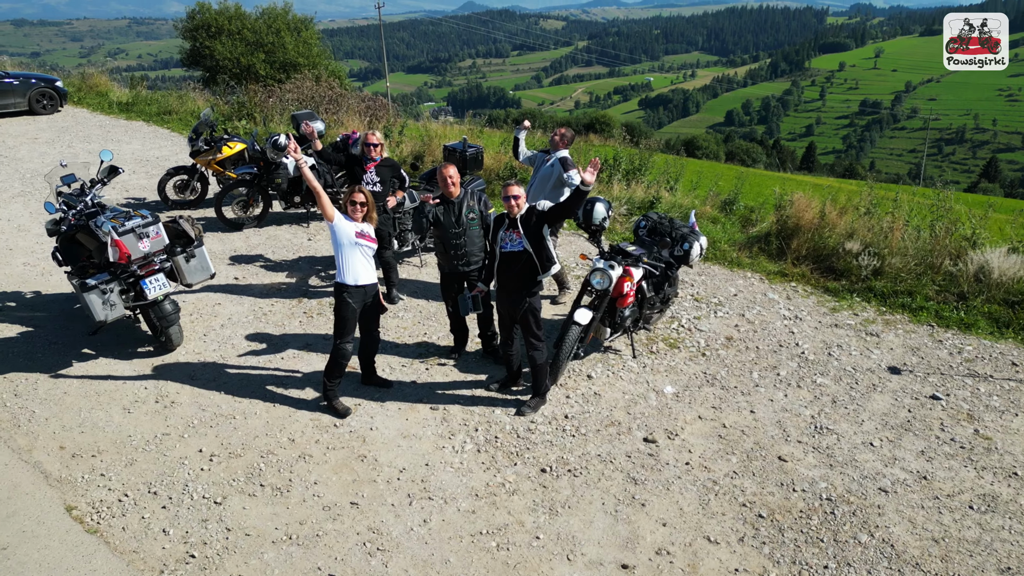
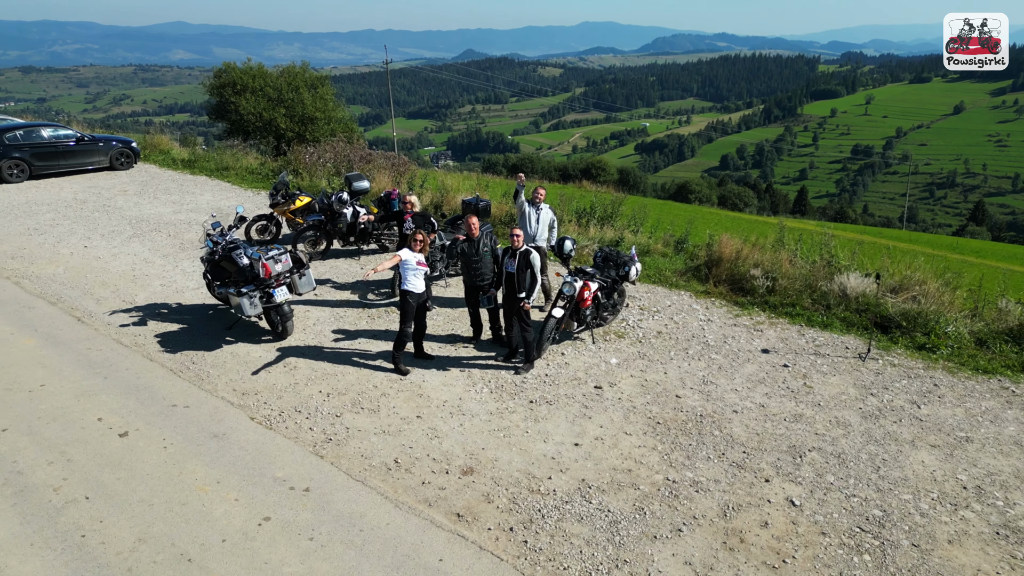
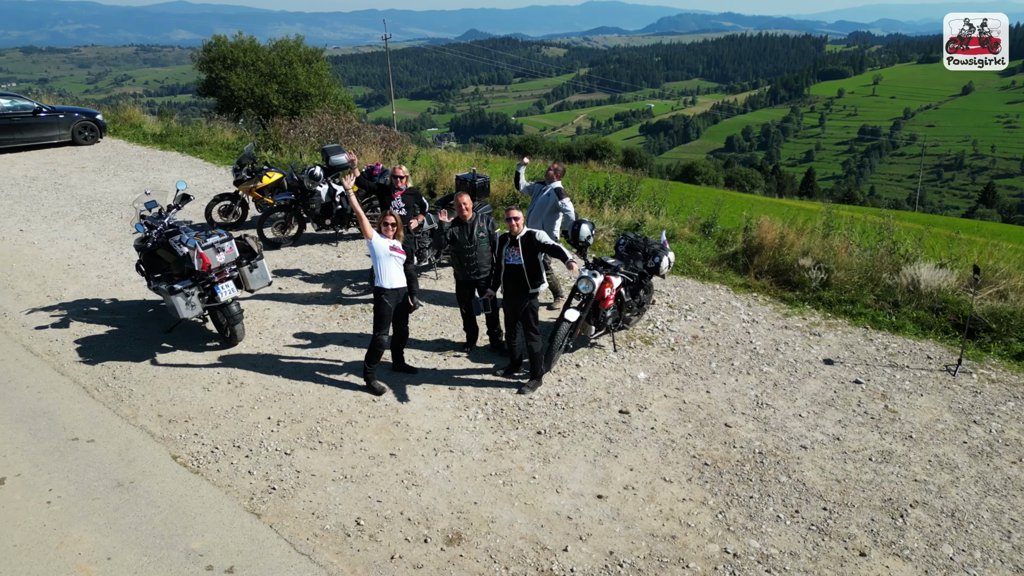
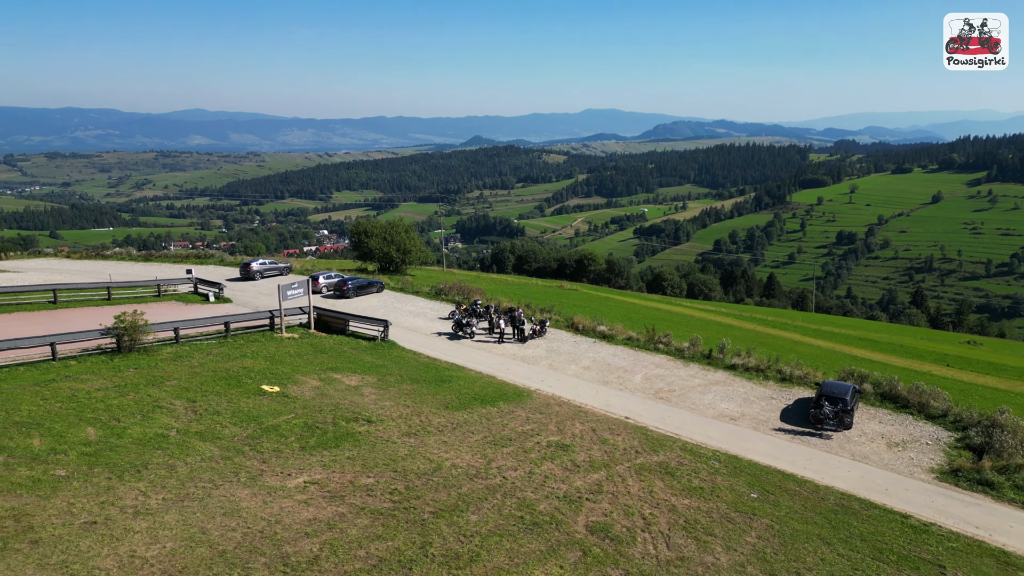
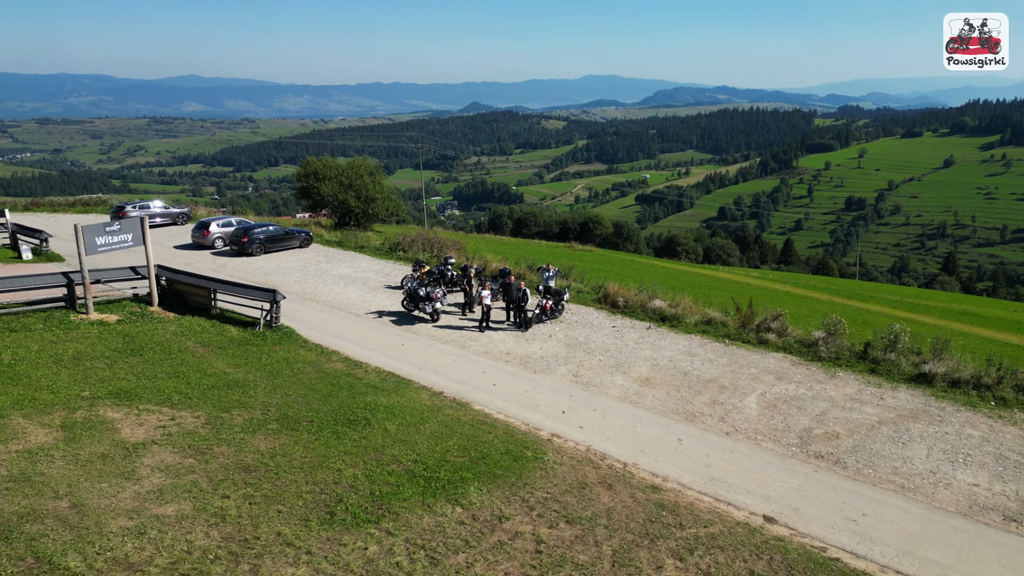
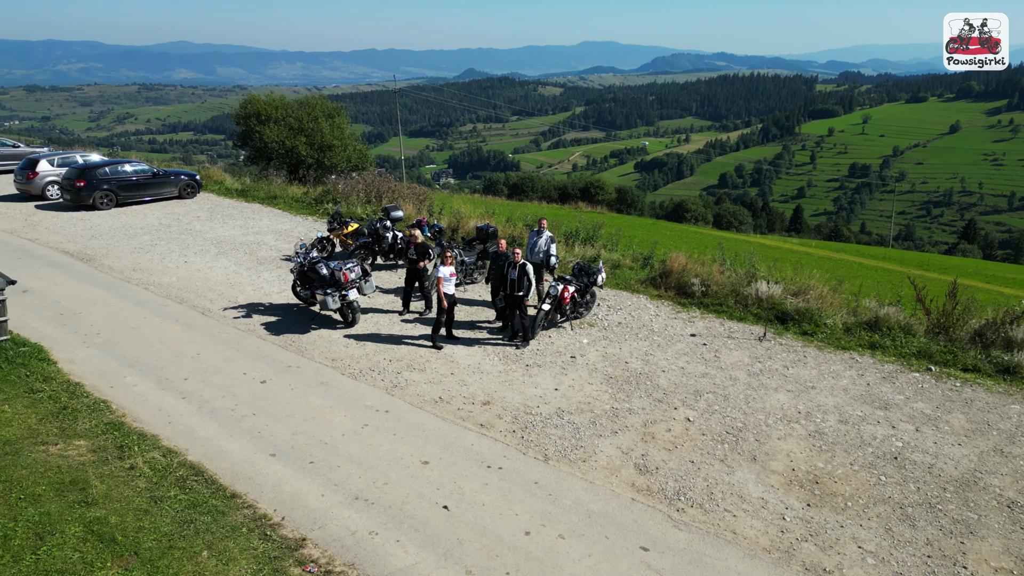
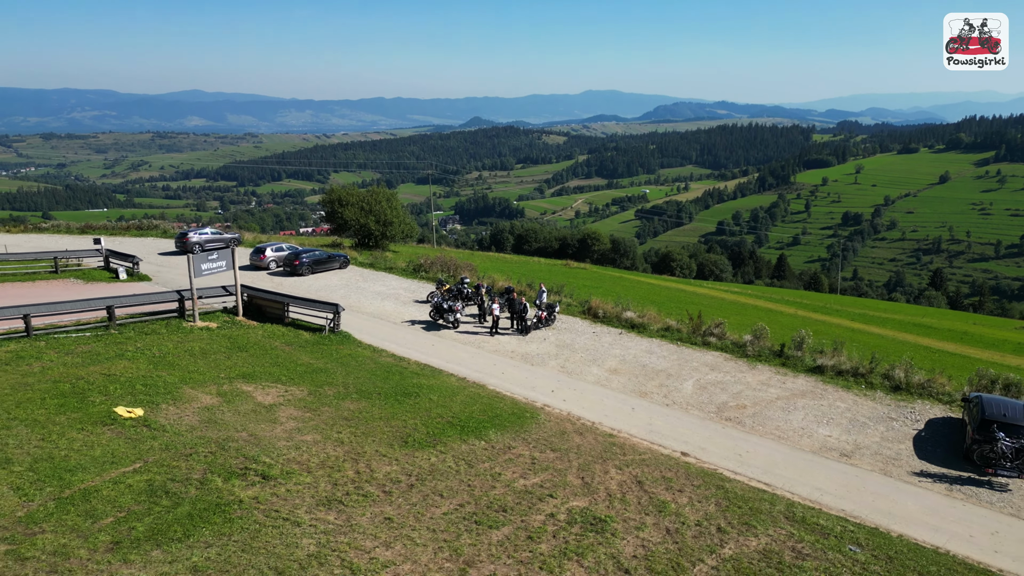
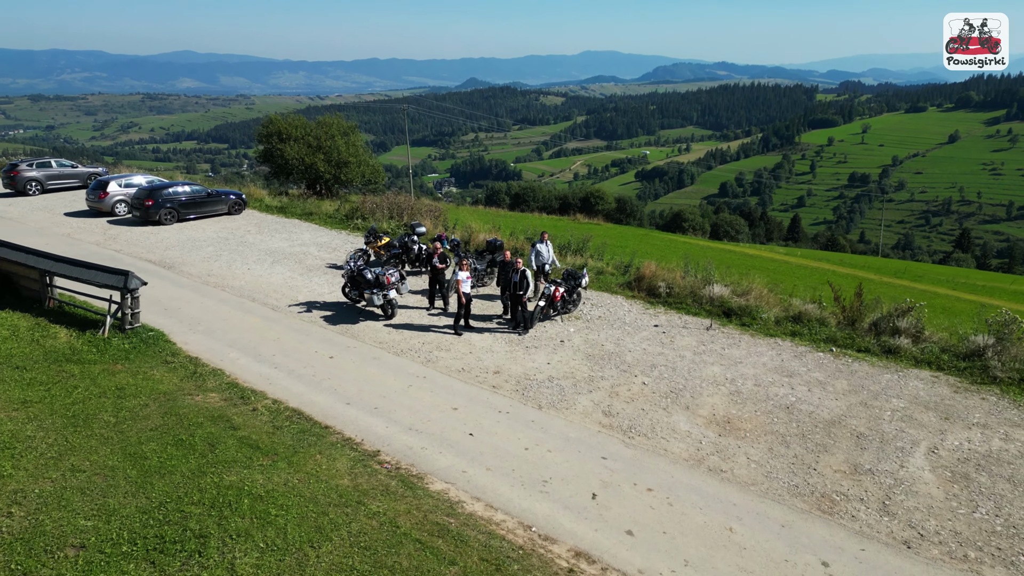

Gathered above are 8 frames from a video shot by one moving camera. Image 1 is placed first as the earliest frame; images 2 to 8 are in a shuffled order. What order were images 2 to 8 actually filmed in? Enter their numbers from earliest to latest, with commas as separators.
3, 2, 6, 8, 5, 7, 4
